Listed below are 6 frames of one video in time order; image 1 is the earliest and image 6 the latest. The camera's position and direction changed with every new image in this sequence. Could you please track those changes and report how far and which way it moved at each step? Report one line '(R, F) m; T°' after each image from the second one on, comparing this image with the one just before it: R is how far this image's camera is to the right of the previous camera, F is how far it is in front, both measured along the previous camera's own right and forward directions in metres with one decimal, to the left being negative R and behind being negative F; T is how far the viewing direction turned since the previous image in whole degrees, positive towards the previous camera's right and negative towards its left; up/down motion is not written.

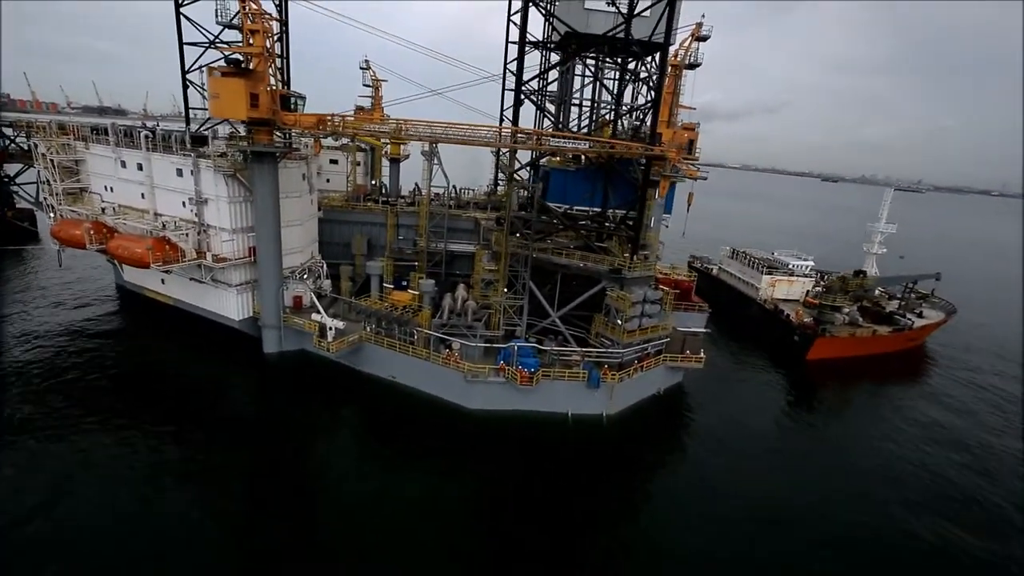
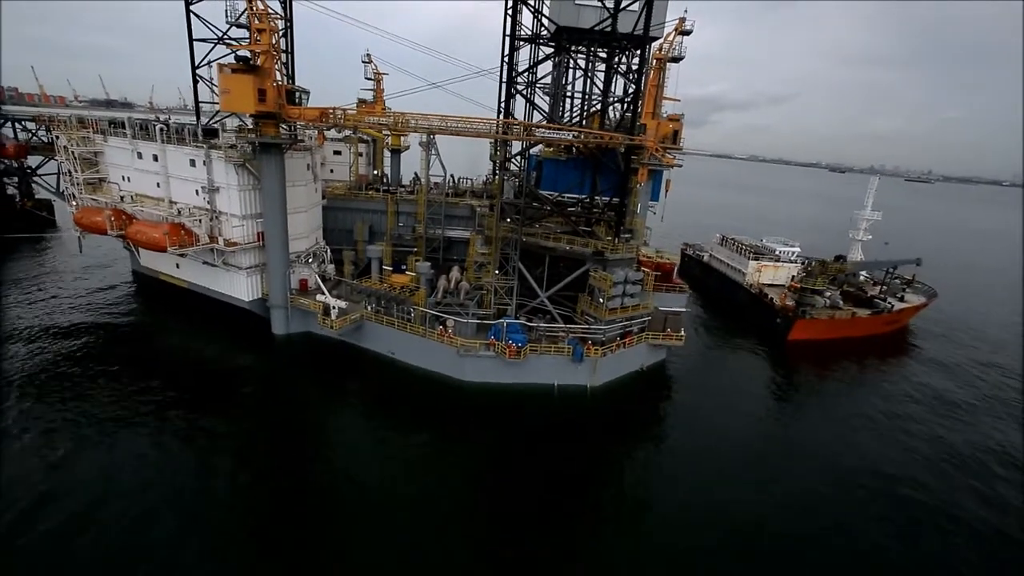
(+0.6, -1.3) m; -1°
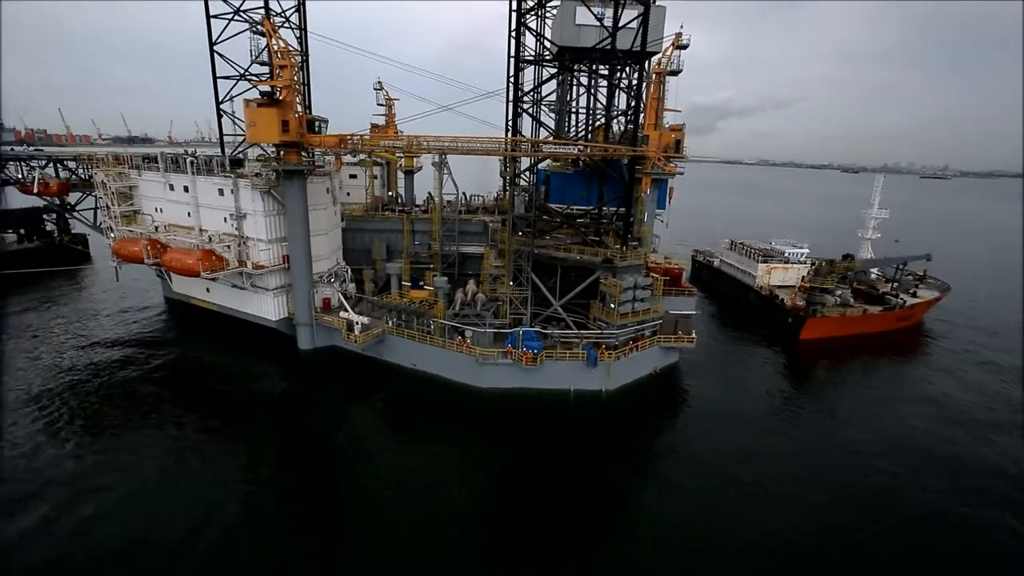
(0.0, -0.8) m; -2°
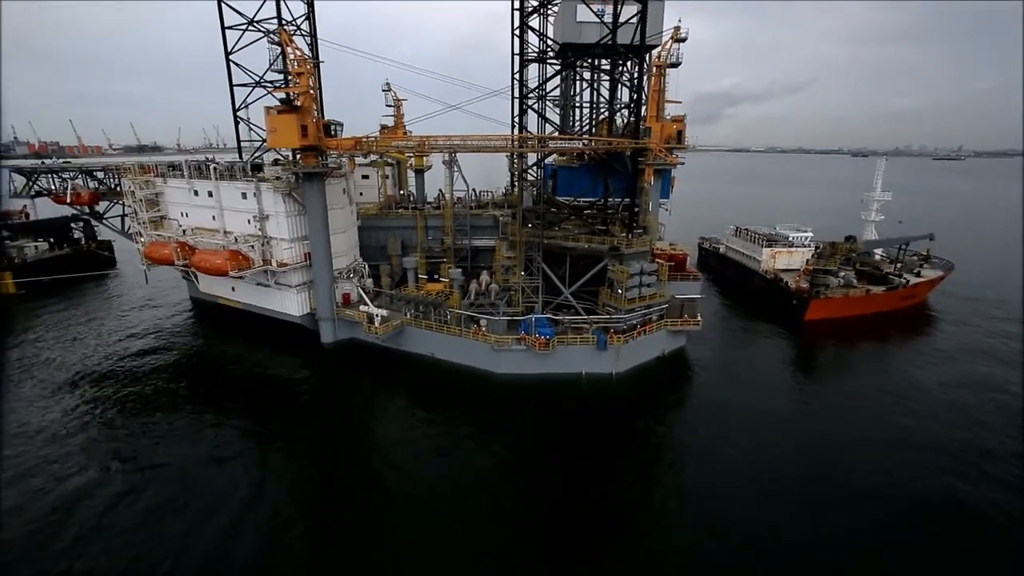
(-0.1, -1.0) m; -1°
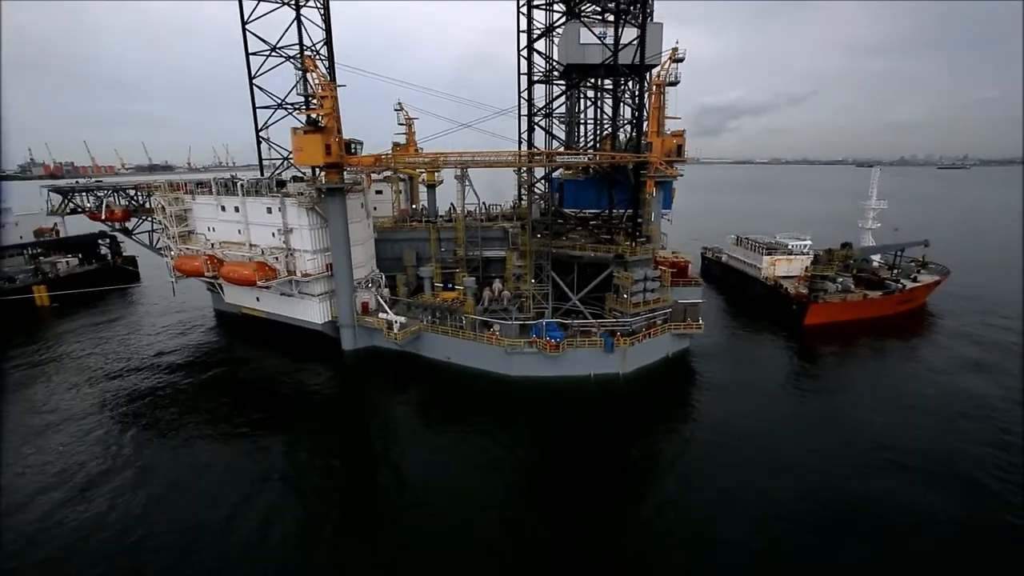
(-0.3, -1.3) m; -1°
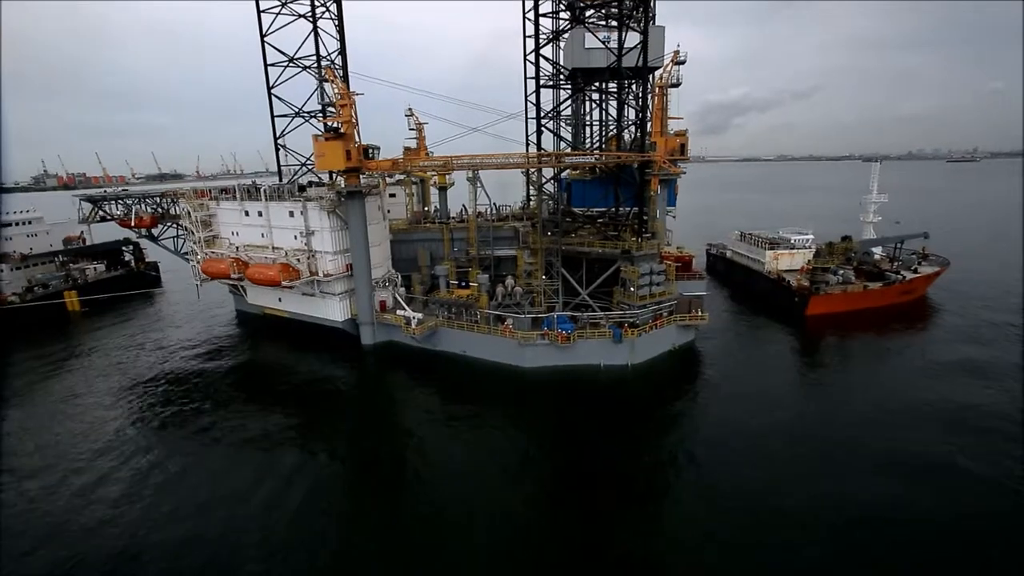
(-0.3, -1.2) m; -1°
